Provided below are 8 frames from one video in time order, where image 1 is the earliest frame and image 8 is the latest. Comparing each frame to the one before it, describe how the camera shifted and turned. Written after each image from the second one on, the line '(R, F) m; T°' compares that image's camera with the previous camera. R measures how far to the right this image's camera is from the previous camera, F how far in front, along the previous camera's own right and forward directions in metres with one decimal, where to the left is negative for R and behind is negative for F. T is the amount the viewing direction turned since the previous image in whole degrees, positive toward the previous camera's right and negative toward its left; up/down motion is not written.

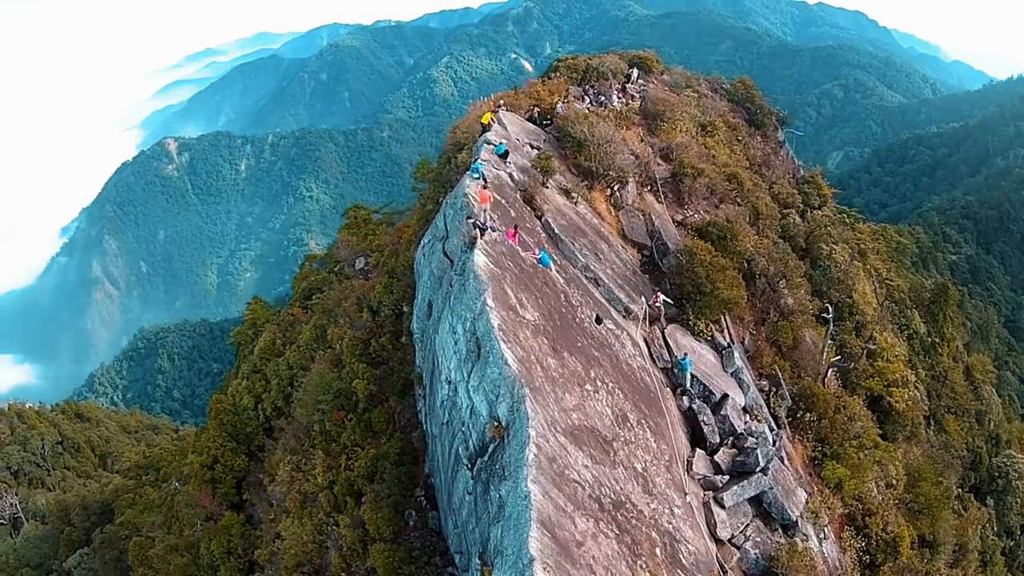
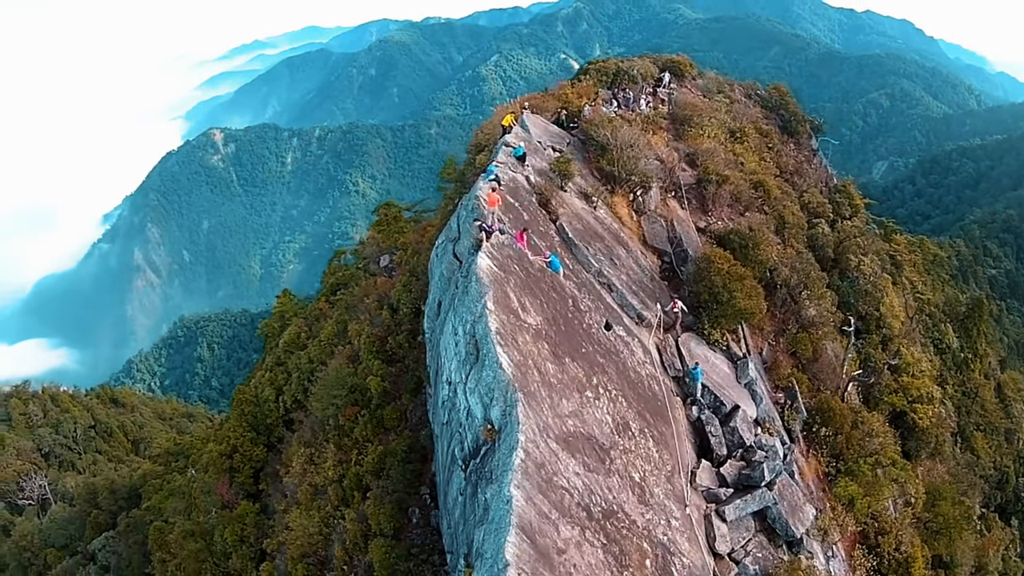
(+0.8, +0.1) m; -3°
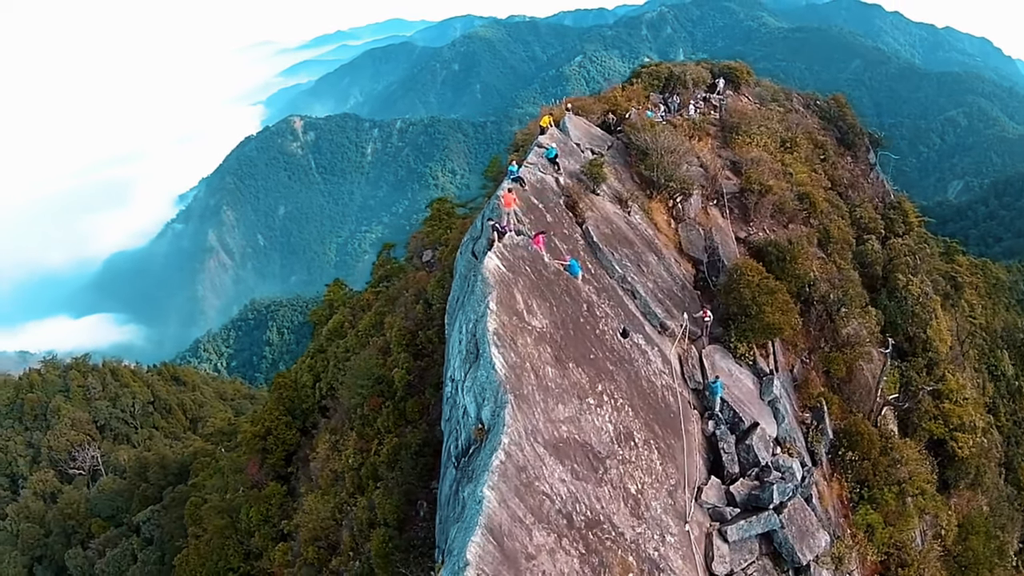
(+1.2, +0.1) m; -5°
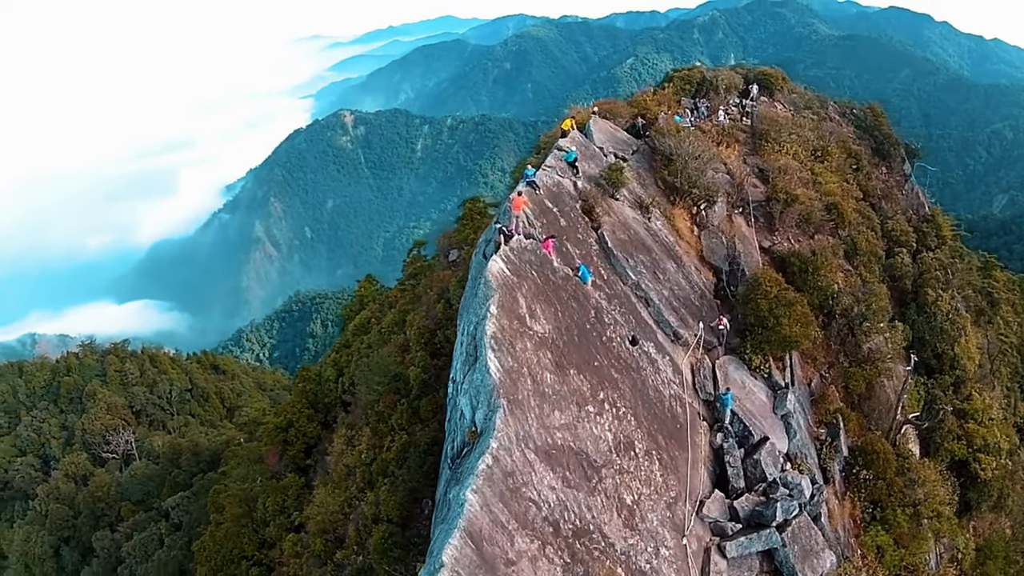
(+0.8, 0.0) m; -3°
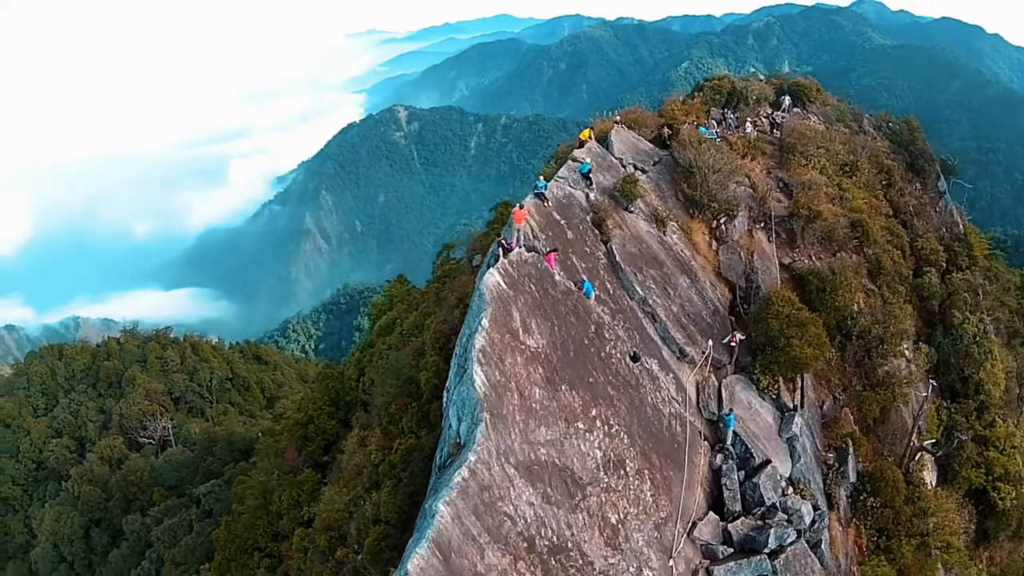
(+1.0, -0.1) m; -4°
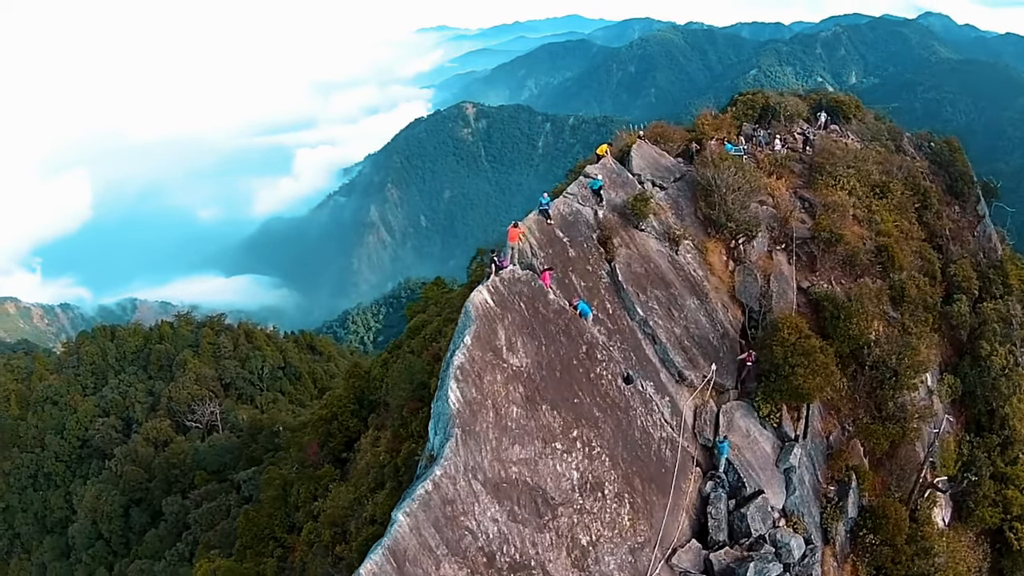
(+1.5, -0.2) m; -5°
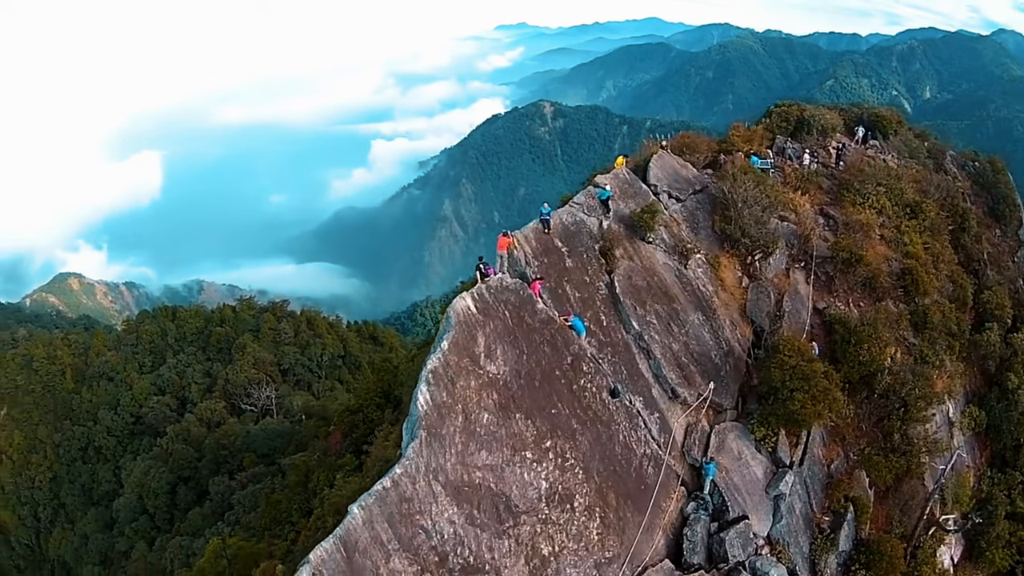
(+1.9, -0.2) m; -5°
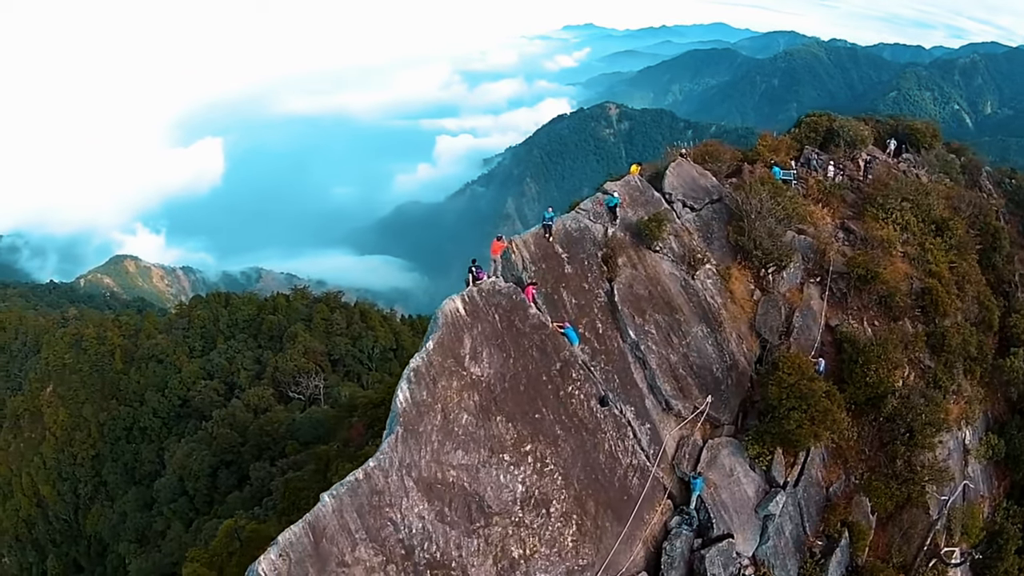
(+1.5, -0.3) m; -4°
